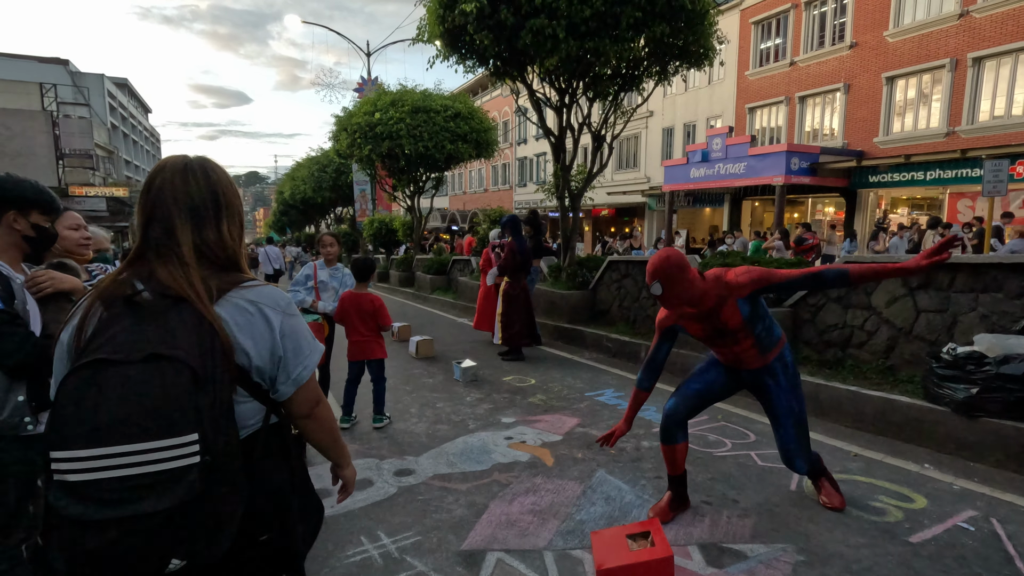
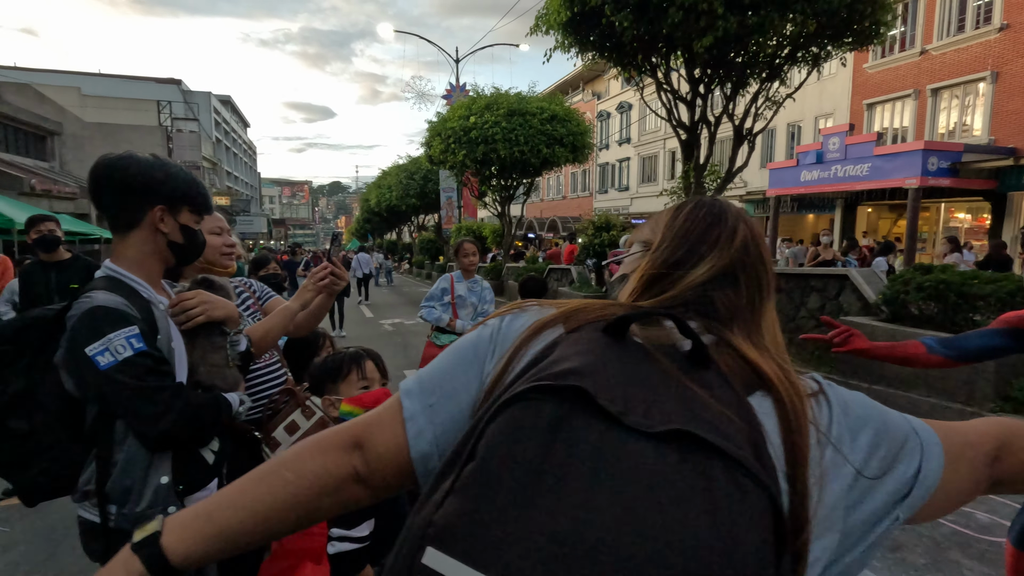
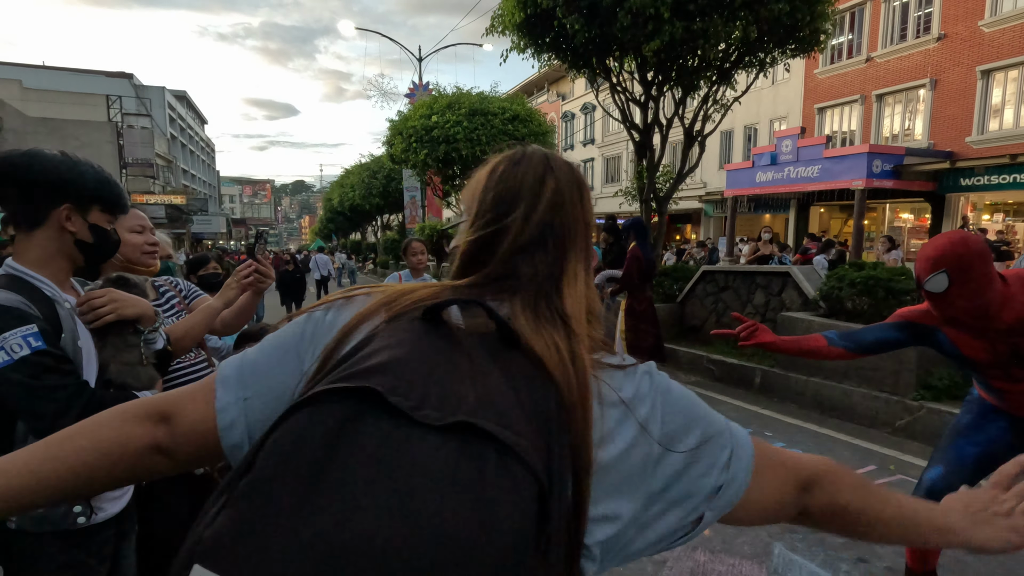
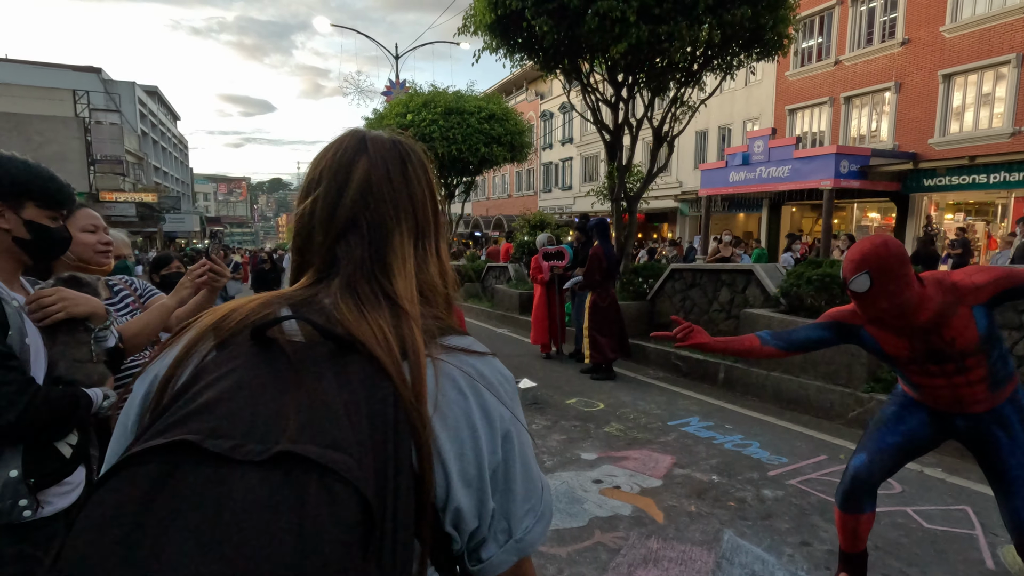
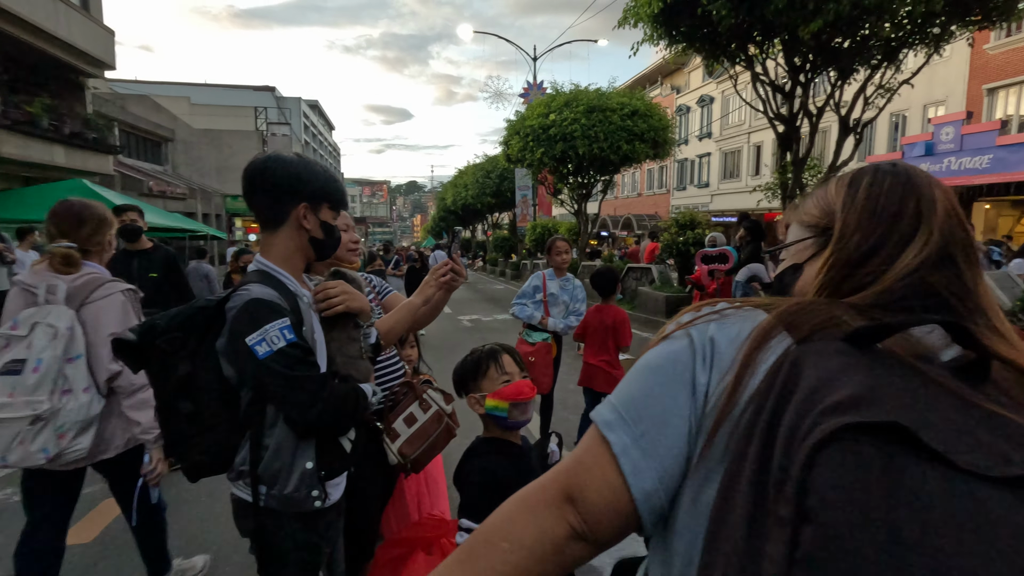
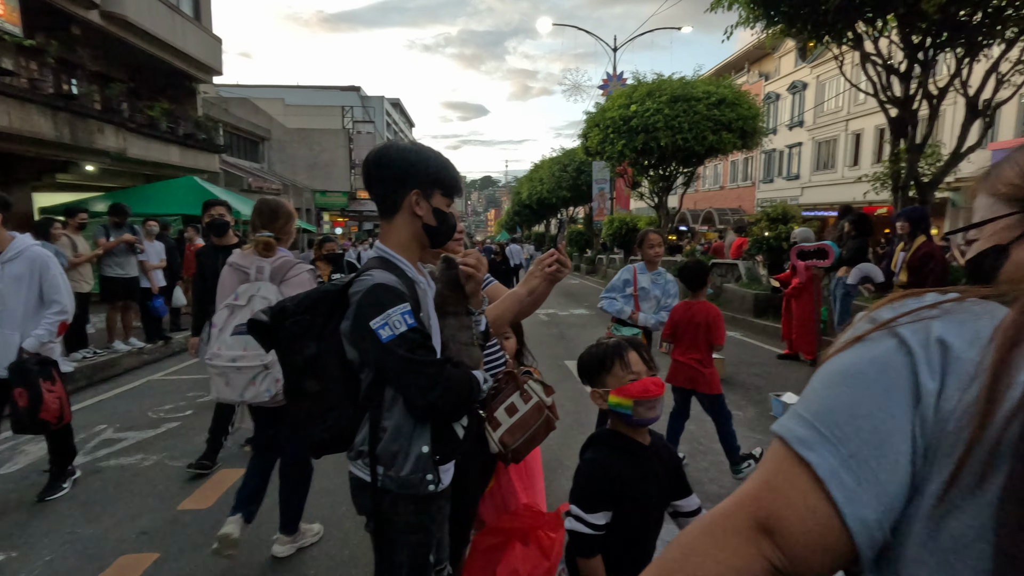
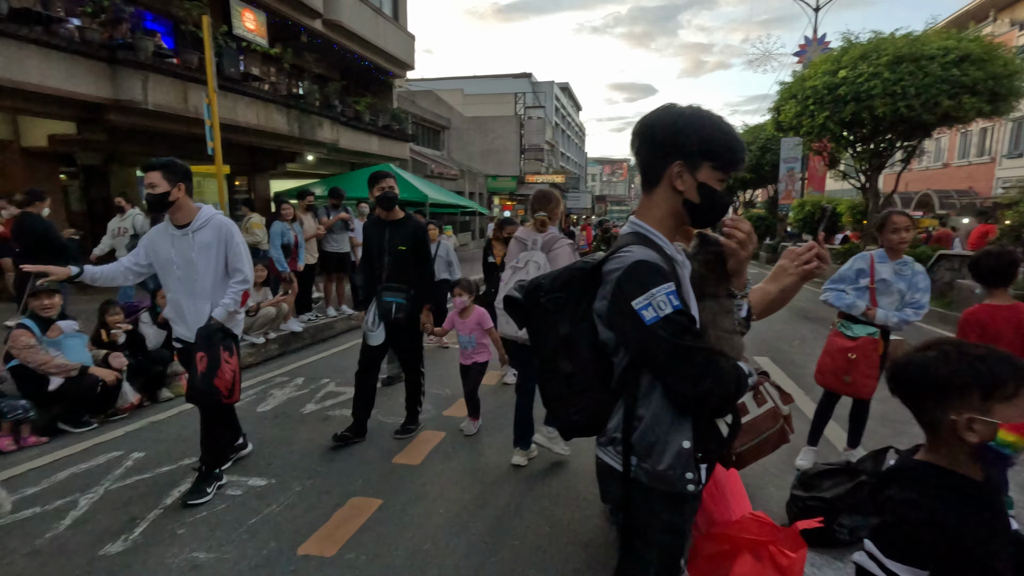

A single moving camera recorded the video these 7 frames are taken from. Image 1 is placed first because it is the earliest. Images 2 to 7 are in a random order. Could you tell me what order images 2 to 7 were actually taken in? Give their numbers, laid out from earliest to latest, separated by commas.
4, 3, 2, 5, 6, 7
